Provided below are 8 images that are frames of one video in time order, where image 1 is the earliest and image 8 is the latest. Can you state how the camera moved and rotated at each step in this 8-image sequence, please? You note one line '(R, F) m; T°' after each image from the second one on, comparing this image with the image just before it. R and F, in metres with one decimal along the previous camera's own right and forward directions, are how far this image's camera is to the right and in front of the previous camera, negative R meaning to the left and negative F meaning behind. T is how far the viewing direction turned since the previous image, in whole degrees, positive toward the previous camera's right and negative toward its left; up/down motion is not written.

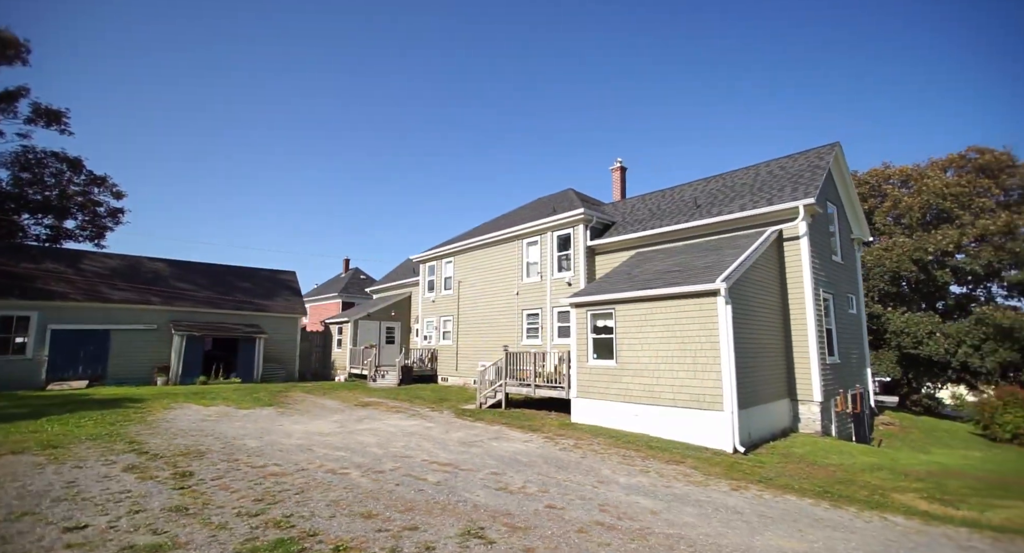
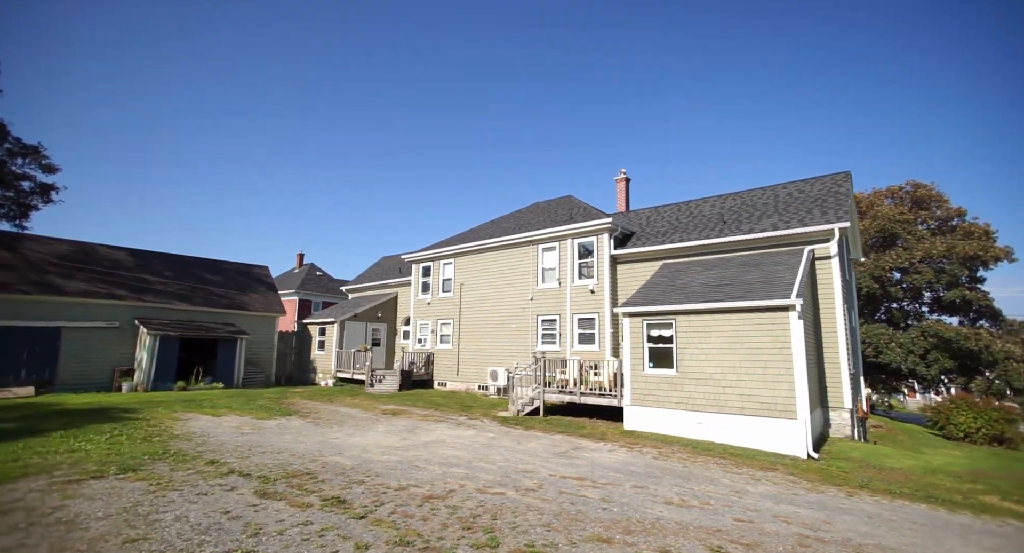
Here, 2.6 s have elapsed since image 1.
(-3.3, +0.4) m; +9°
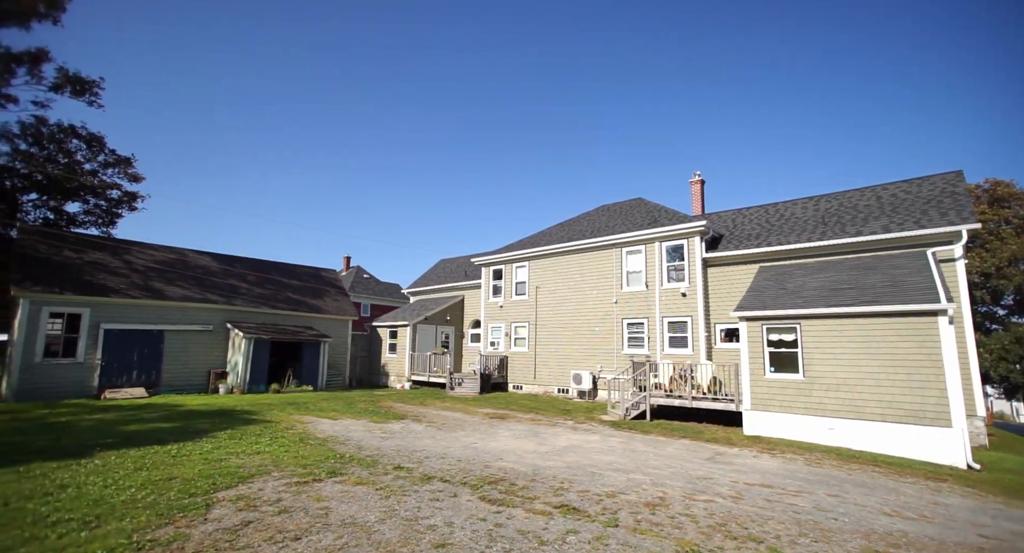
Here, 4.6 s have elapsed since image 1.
(-2.5, 0.0) m; -2°
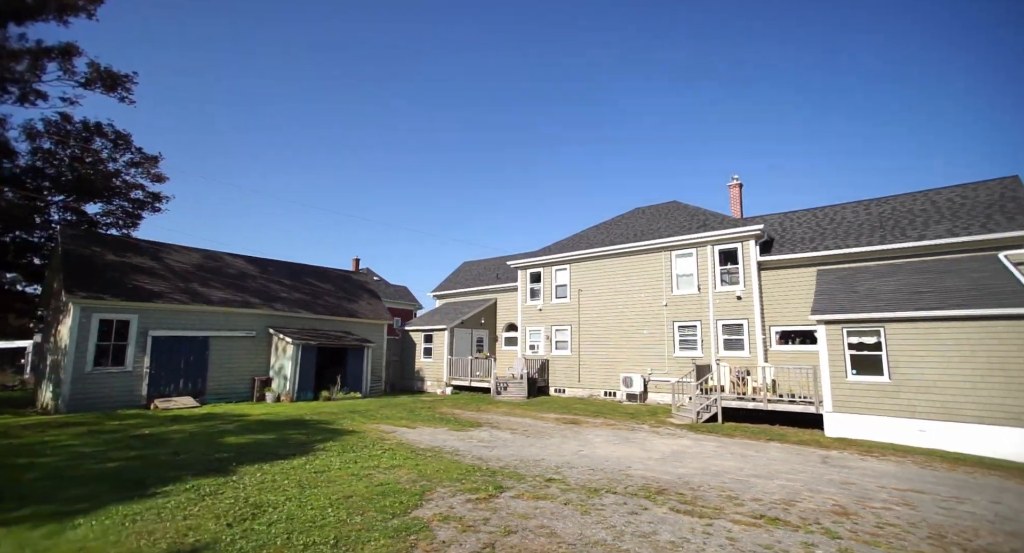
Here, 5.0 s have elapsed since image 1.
(-2.4, +0.3) m; +2°
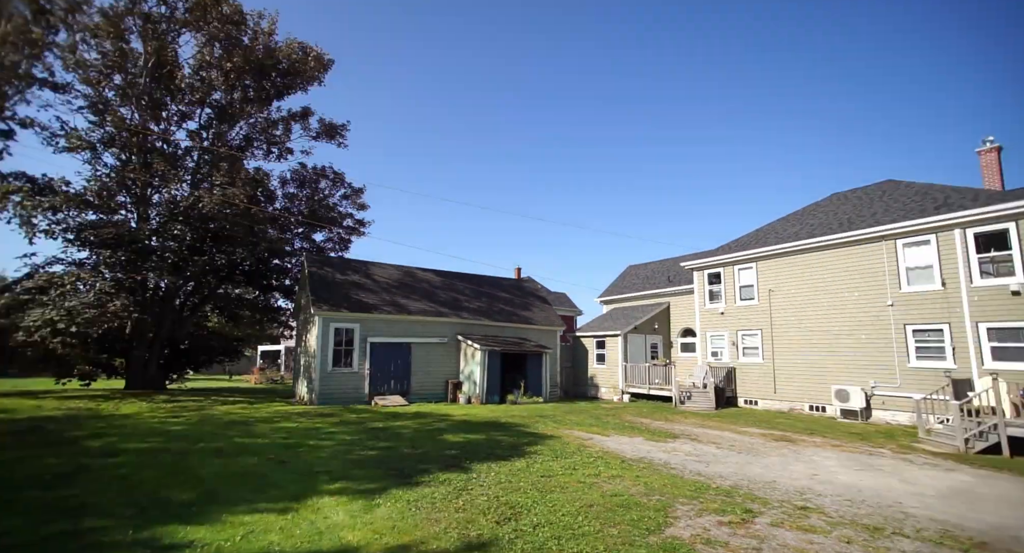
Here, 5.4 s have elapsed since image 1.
(-1.0, +0.2) m; -16°
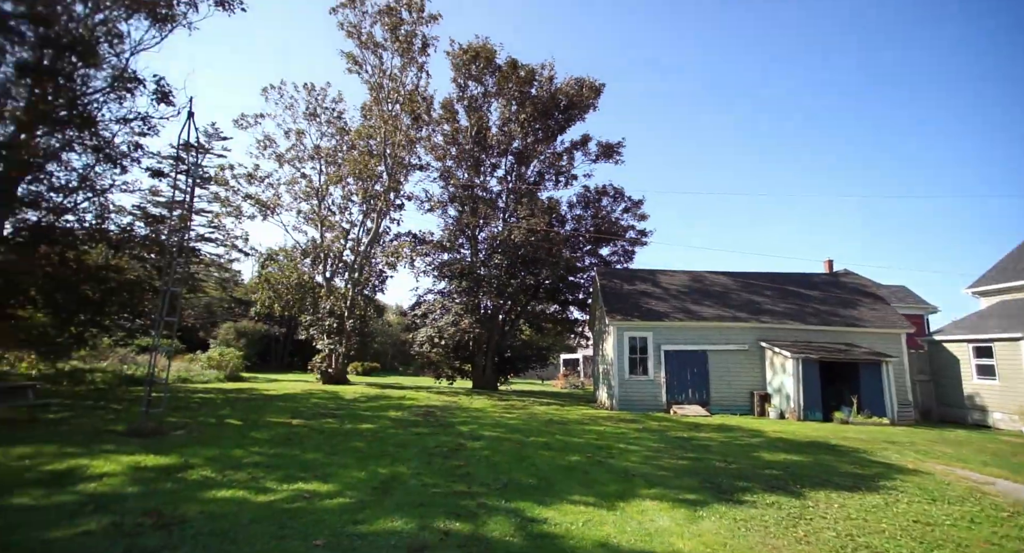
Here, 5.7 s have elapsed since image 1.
(-0.2, -0.2) m; -31°
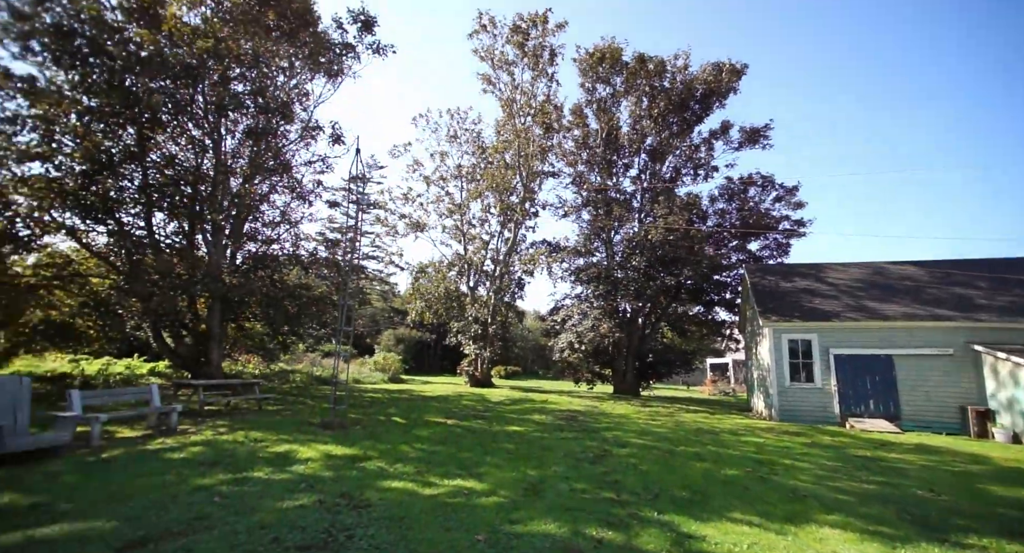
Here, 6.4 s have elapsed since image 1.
(-0.1, -0.1) m; -15°
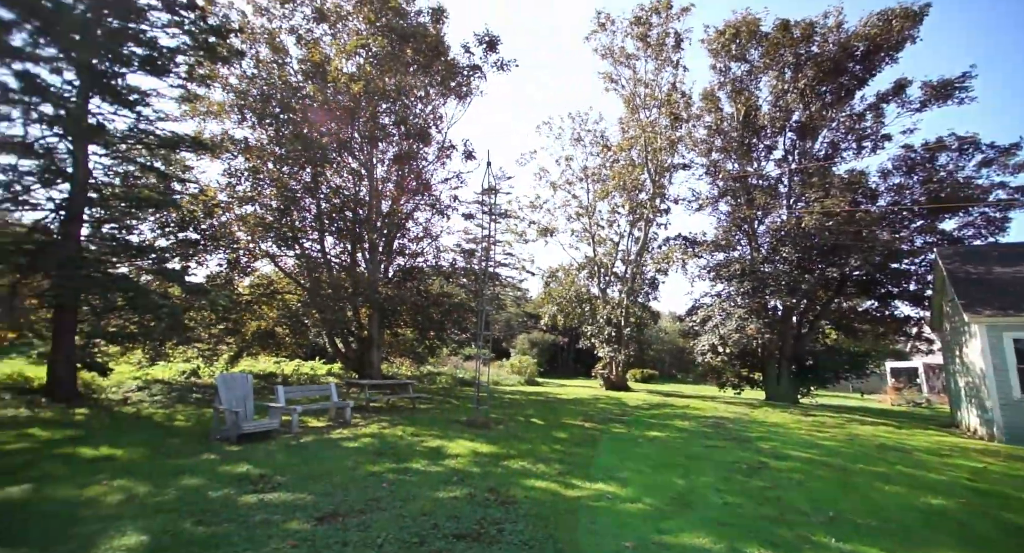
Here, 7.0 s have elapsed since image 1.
(0.0, -0.2) m; -14°
